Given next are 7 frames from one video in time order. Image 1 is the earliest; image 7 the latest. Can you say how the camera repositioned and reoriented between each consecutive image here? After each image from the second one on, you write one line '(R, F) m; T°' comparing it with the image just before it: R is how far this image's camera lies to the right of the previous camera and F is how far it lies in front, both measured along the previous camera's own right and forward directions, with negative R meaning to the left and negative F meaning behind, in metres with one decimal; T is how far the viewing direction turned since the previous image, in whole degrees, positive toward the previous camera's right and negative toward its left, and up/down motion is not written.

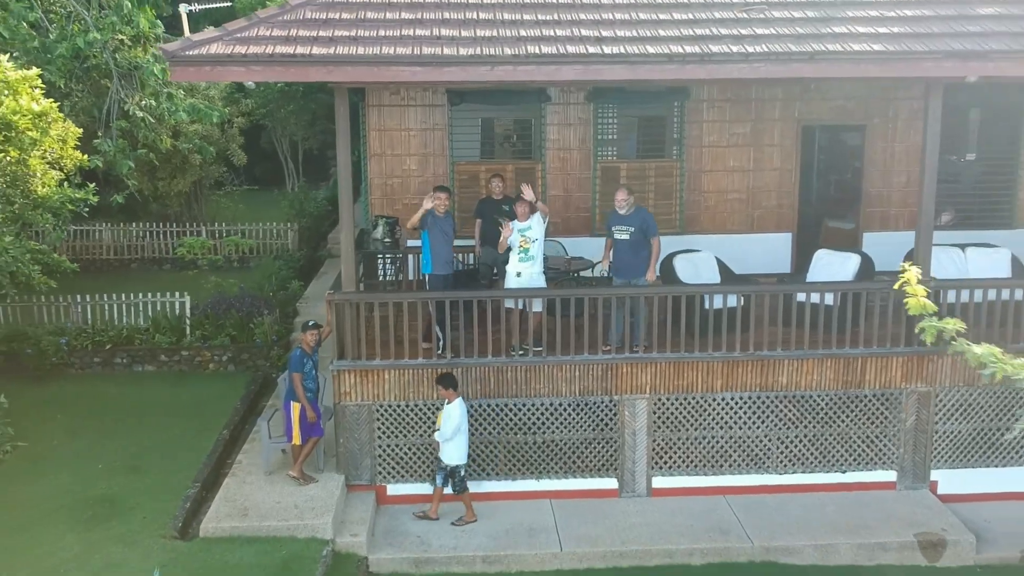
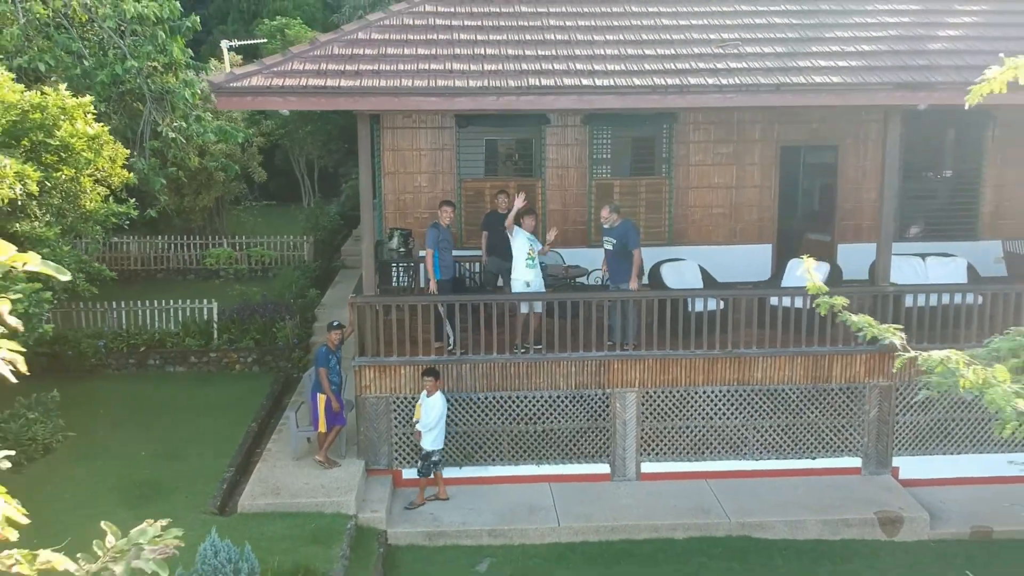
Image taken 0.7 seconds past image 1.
(0.0, -0.8) m; 0°
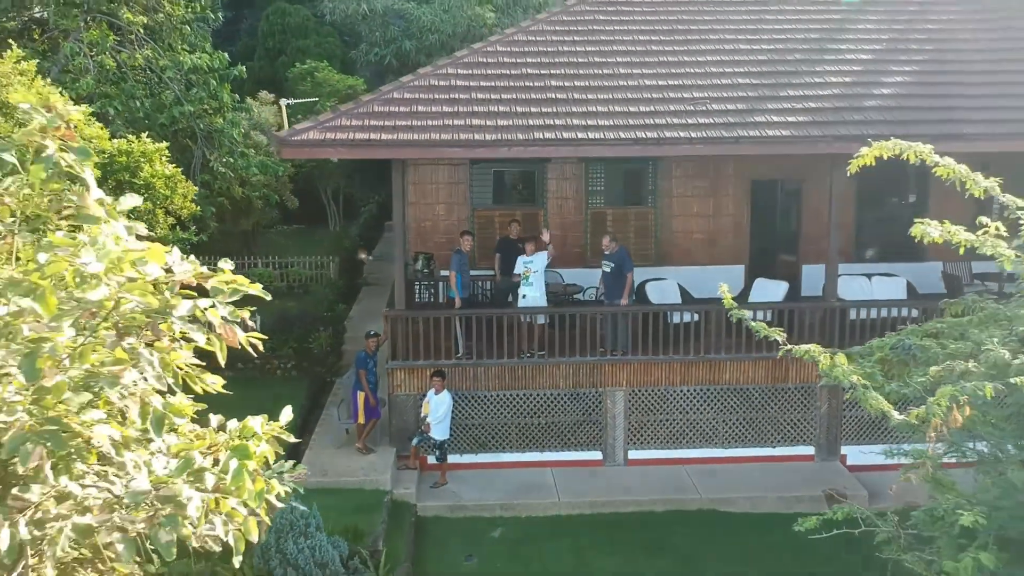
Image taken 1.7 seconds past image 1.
(-0.1, -1.5) m; 0°
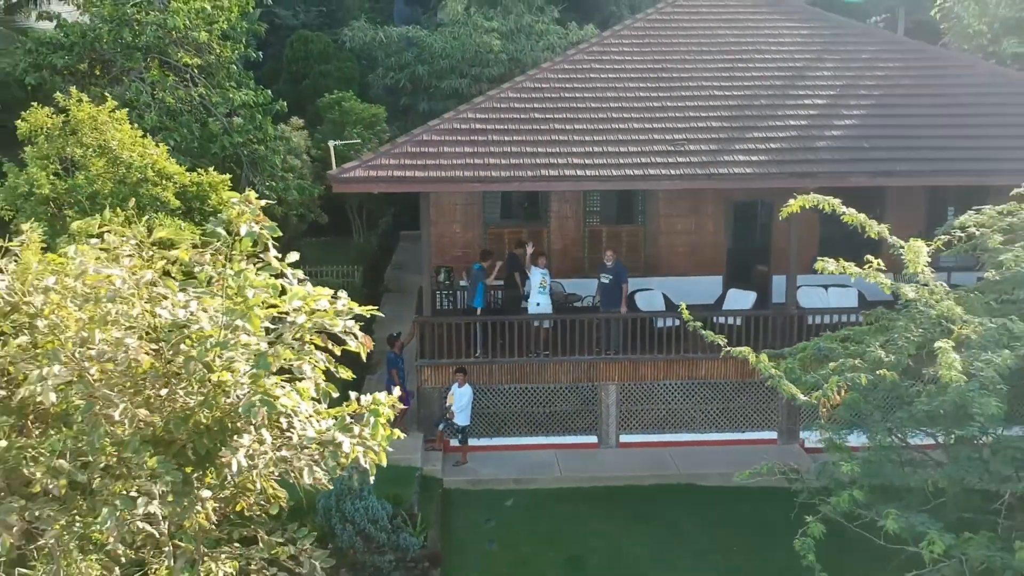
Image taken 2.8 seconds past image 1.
(-0.1, -1.8) m; 0°
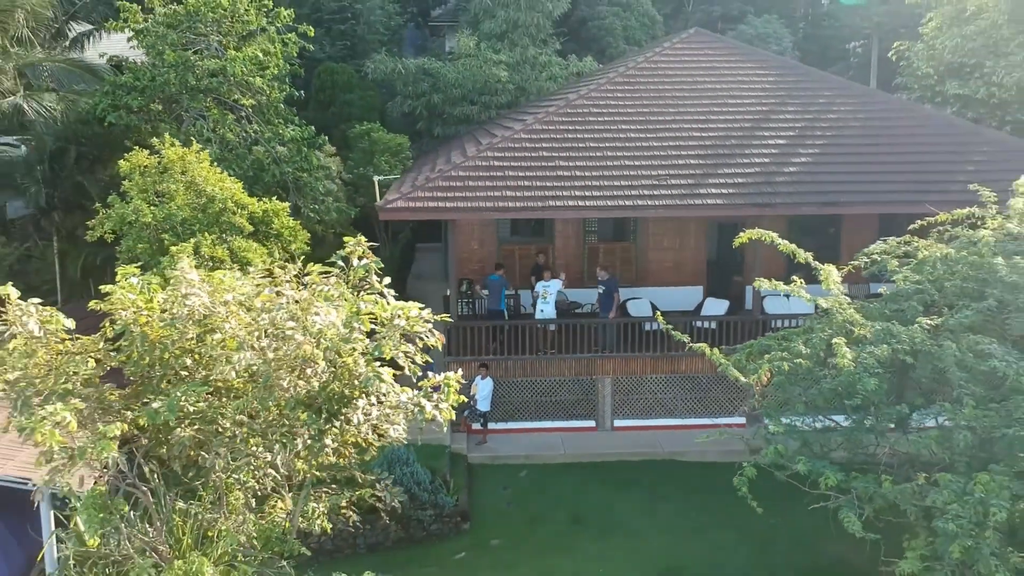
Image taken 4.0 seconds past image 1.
(-0.2, -2.3) m; 0°
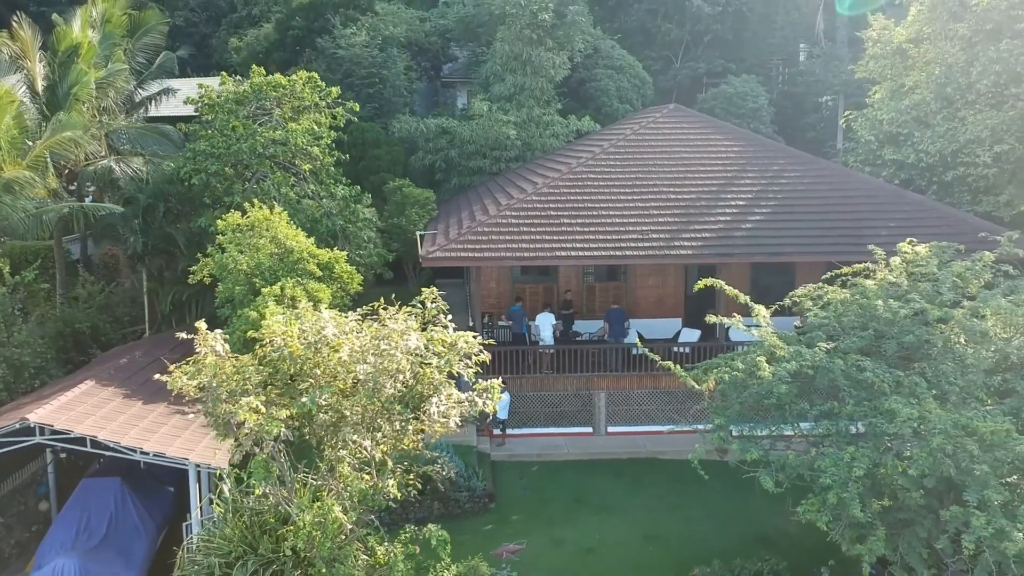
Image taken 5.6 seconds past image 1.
(-0.2, -3.4) m; 0°
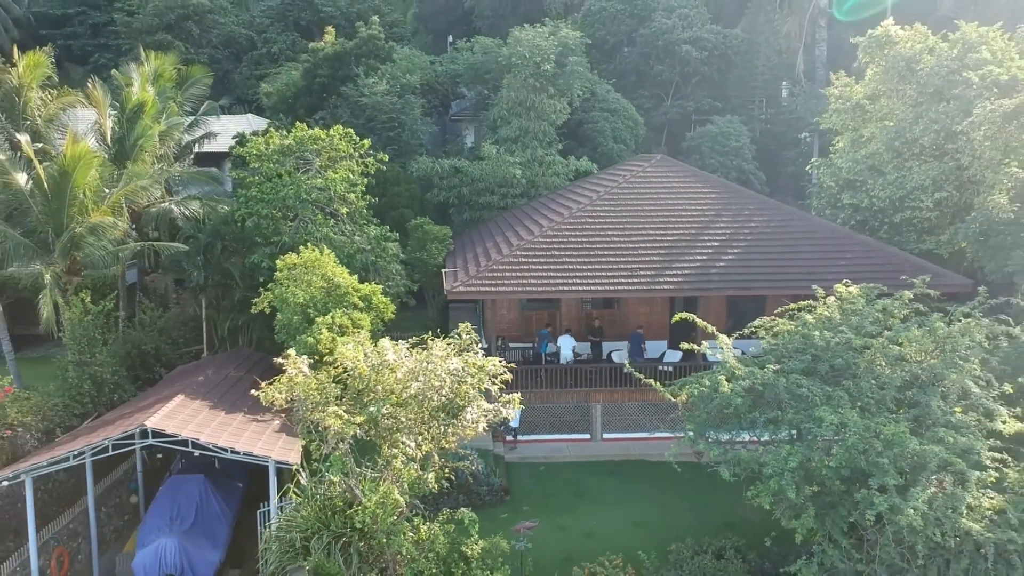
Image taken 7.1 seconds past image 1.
(-0.2, -3.1) m; 0°
